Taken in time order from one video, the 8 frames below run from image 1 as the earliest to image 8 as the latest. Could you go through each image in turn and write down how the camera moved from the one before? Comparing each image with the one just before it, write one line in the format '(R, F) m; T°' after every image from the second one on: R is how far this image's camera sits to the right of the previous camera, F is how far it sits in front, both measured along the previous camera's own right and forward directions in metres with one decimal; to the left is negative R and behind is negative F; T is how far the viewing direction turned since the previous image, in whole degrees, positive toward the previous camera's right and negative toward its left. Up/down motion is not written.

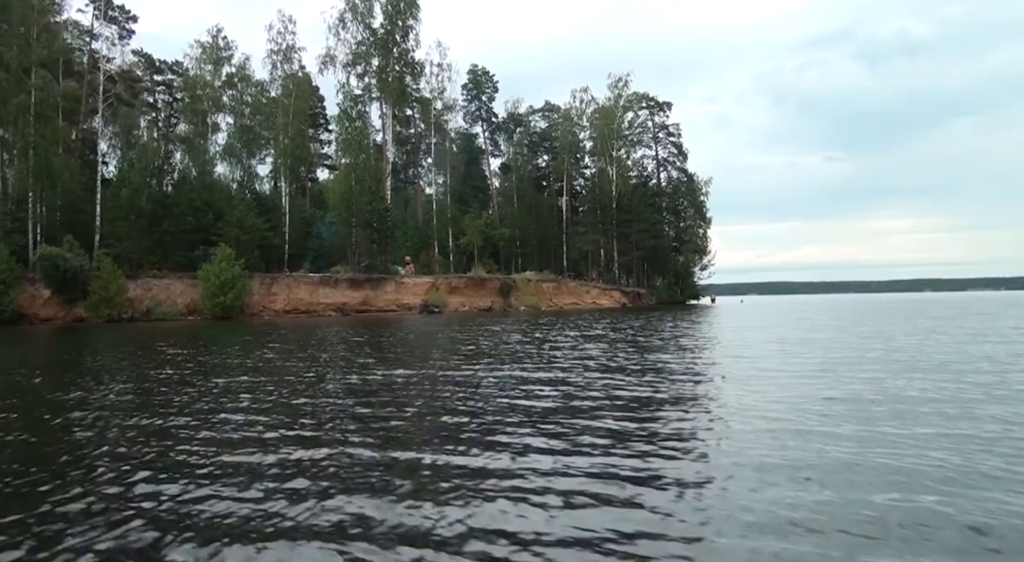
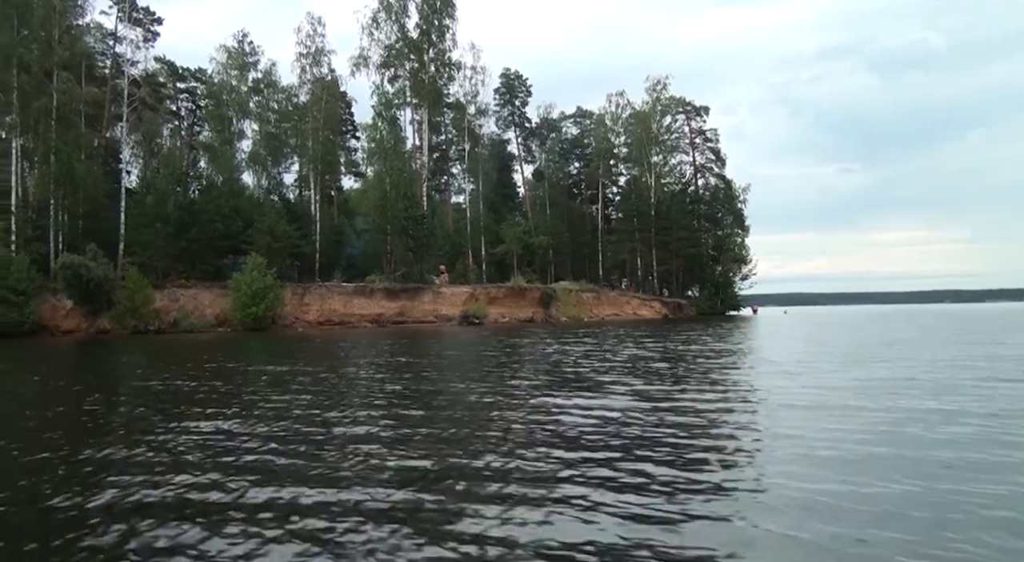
(-0.5, +1.7) m; -3°
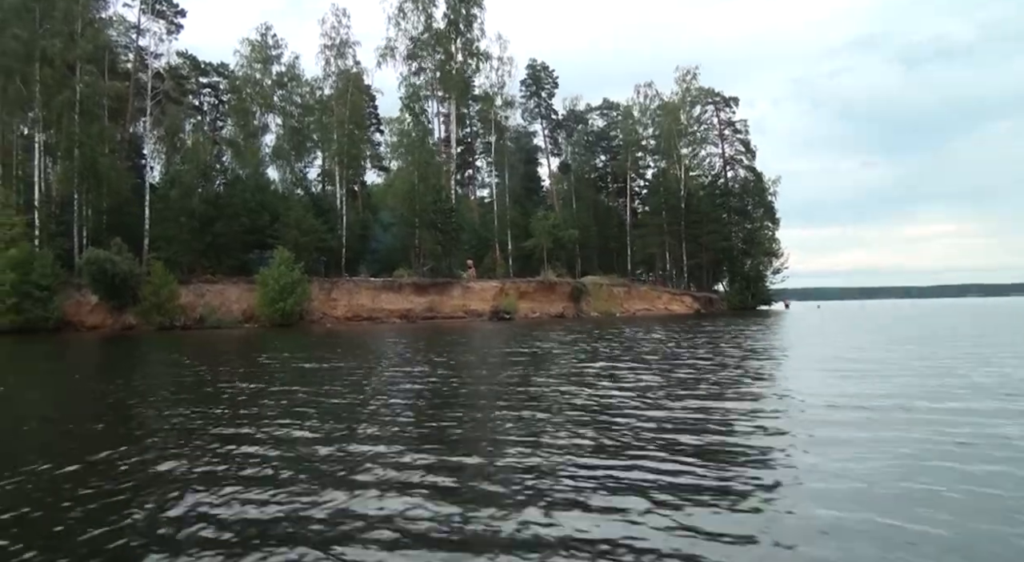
(-0.3, +0.9) m; -2°
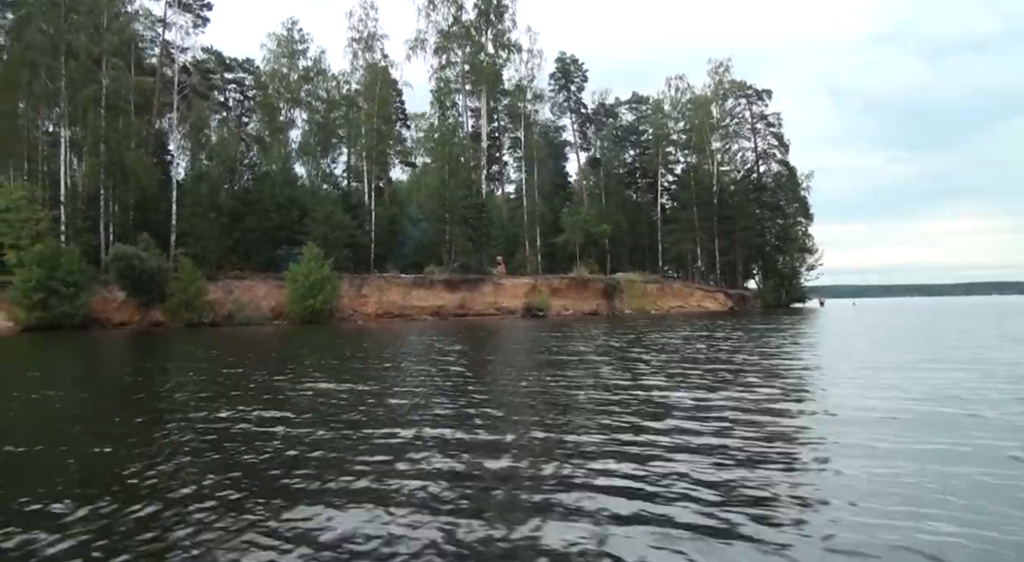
(-0.3, +0.9) m; -2°
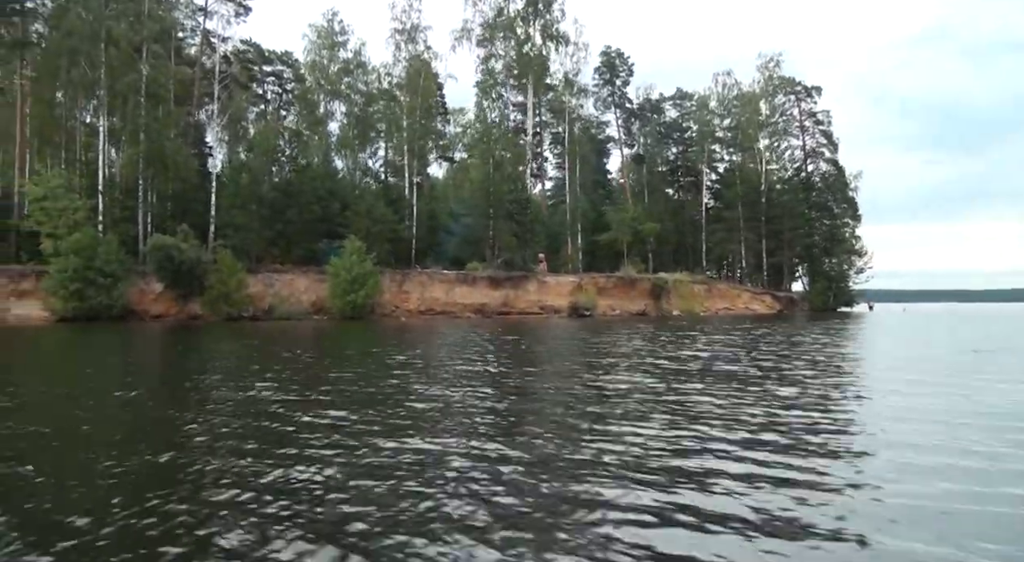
(-0.5, +1.2) m; -3°
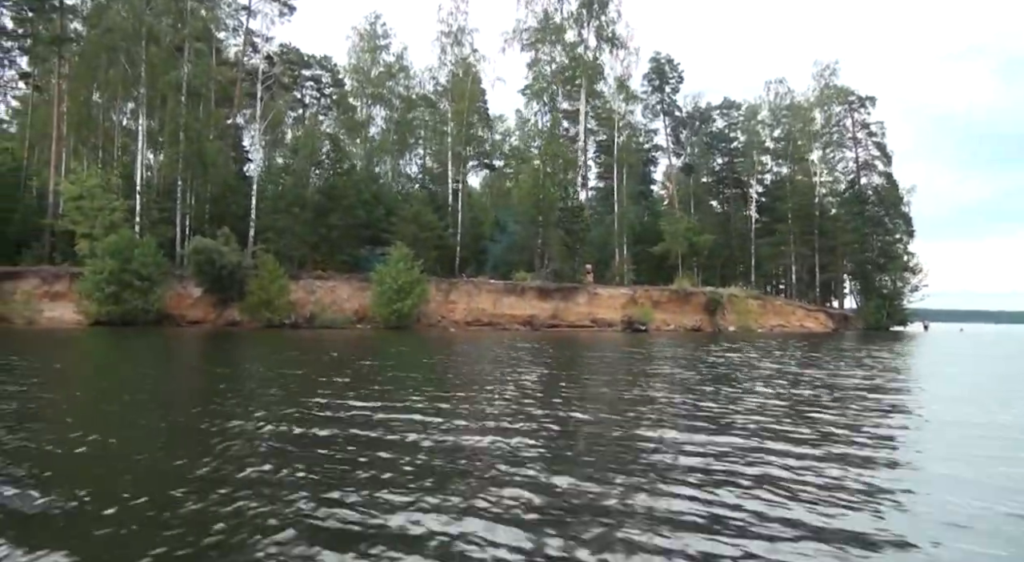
(-0.6, +1.4) m; -3°
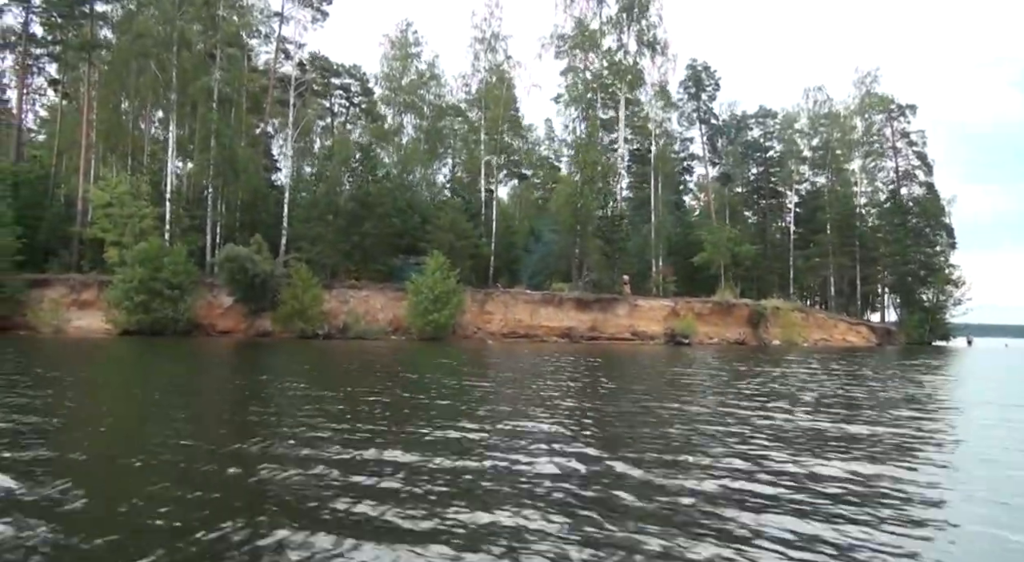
(-0.4, +0.9) m; -2°
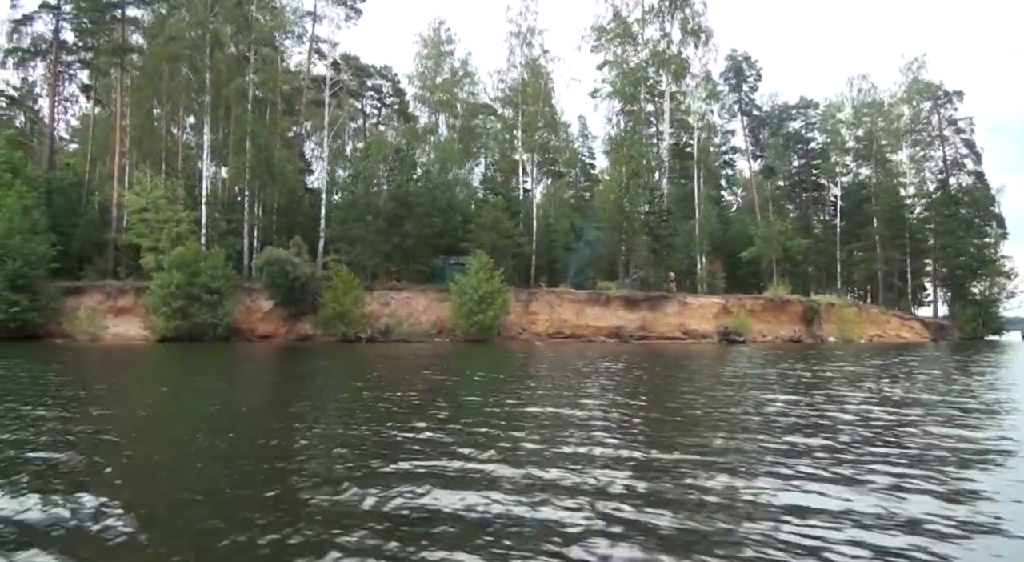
(-0.5, +1.0) m; -3°
